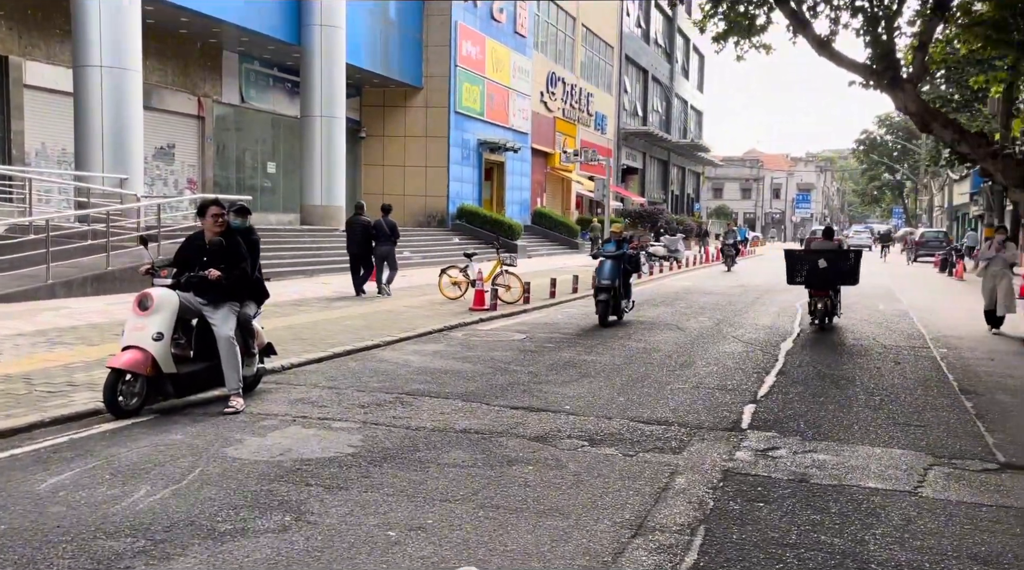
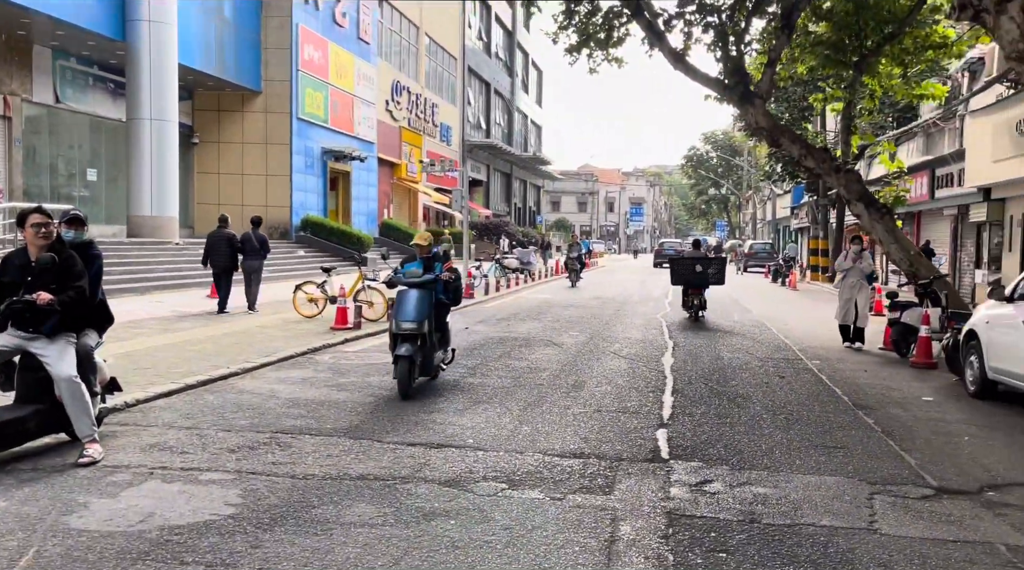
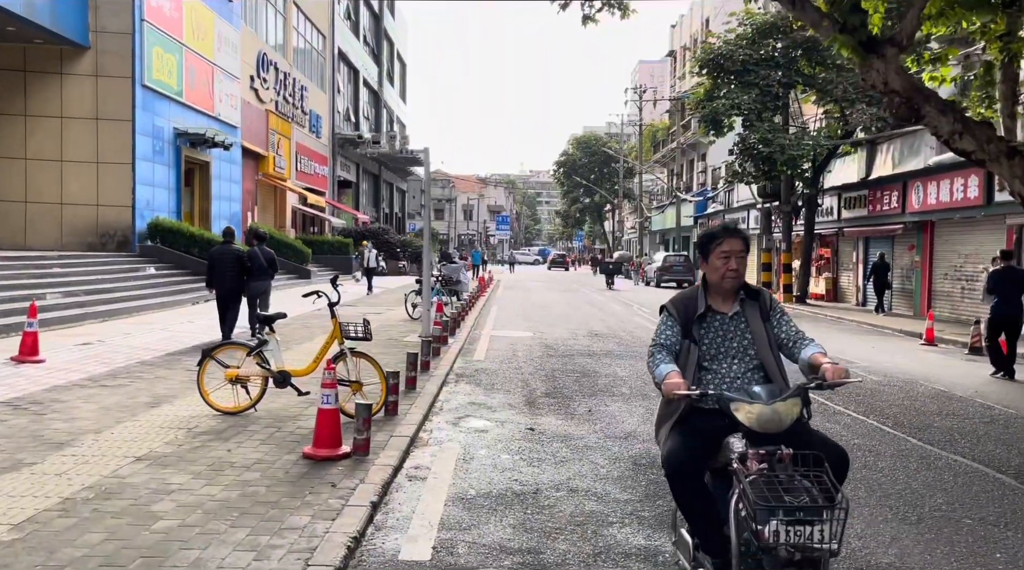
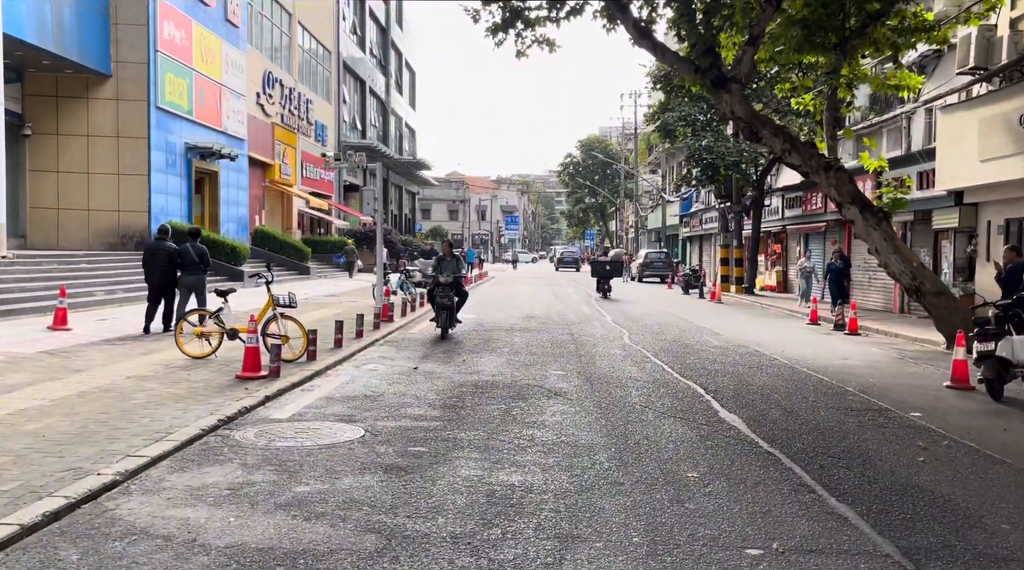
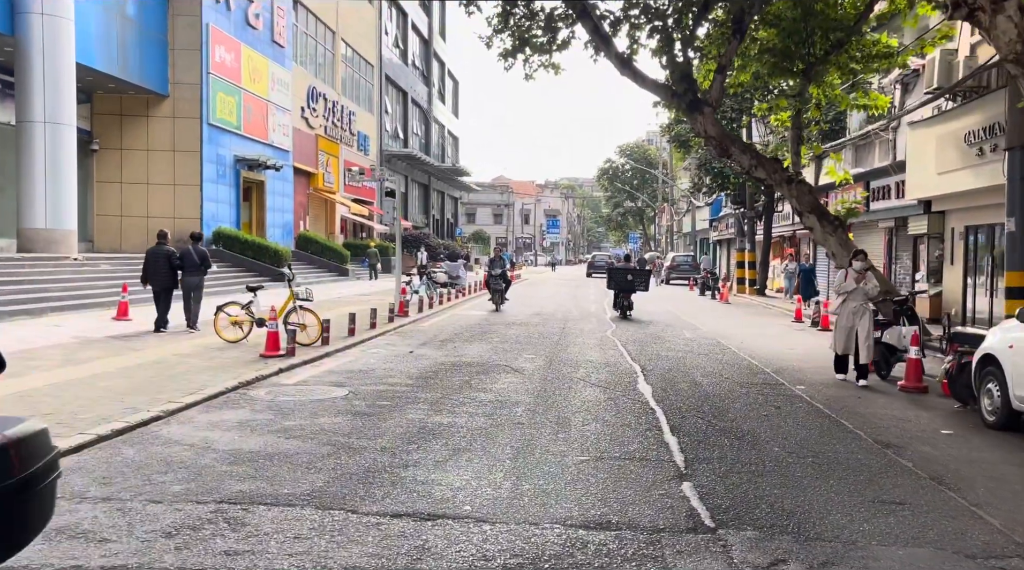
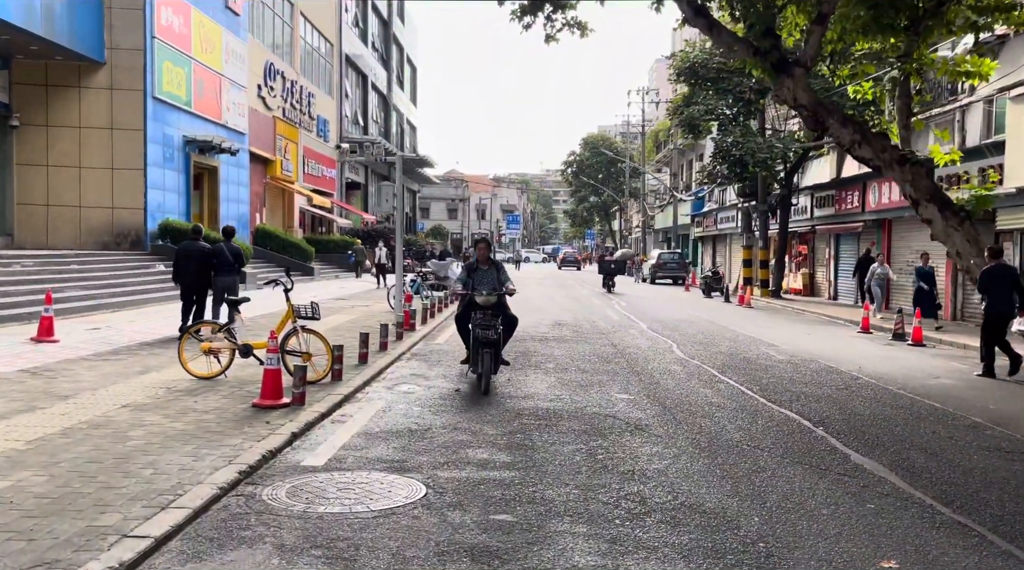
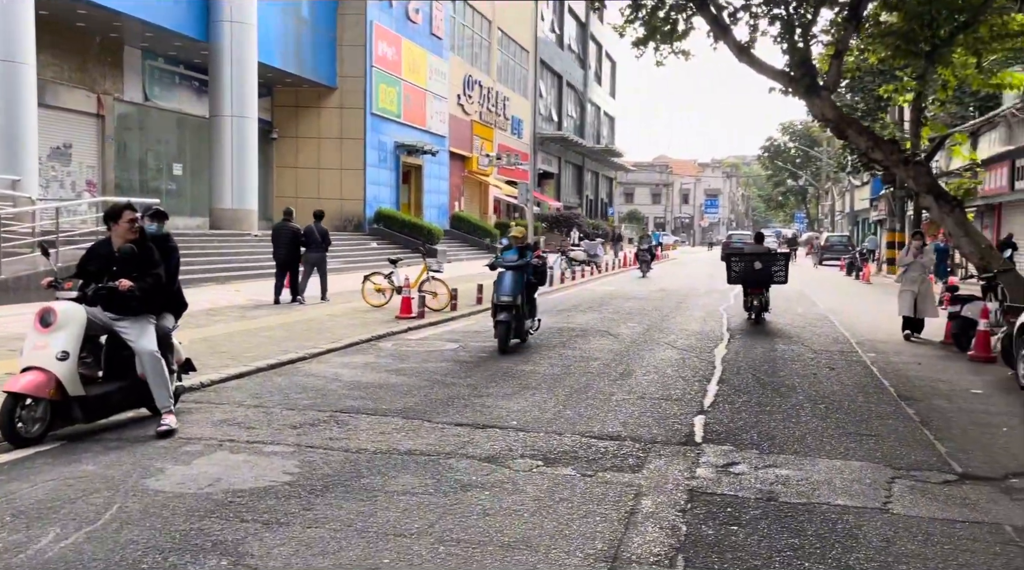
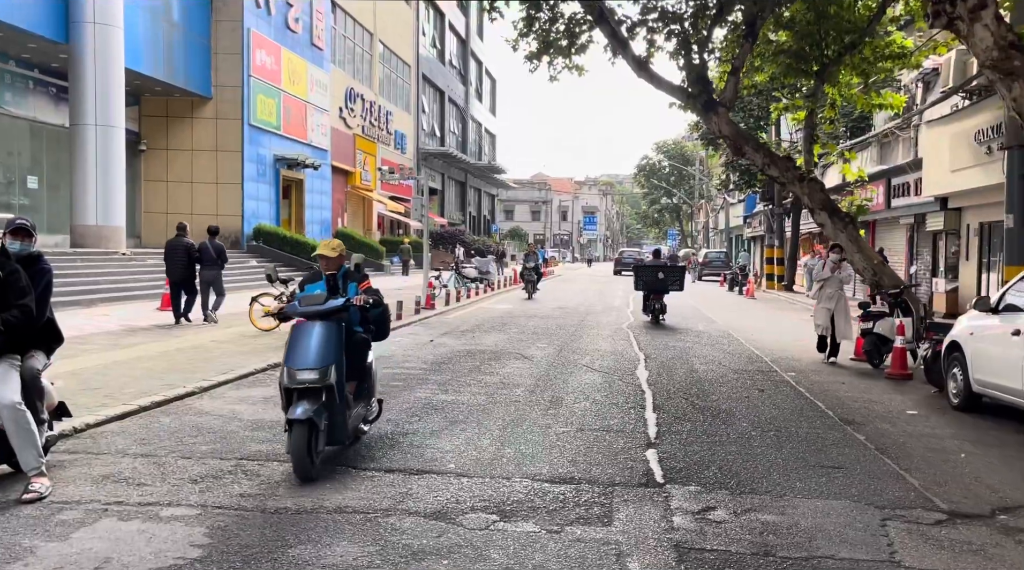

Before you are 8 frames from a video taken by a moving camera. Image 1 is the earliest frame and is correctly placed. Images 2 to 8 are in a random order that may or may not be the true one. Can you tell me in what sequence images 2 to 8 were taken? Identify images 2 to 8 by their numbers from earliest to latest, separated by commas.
7, 2, 8, 5, 4, 6, 3
